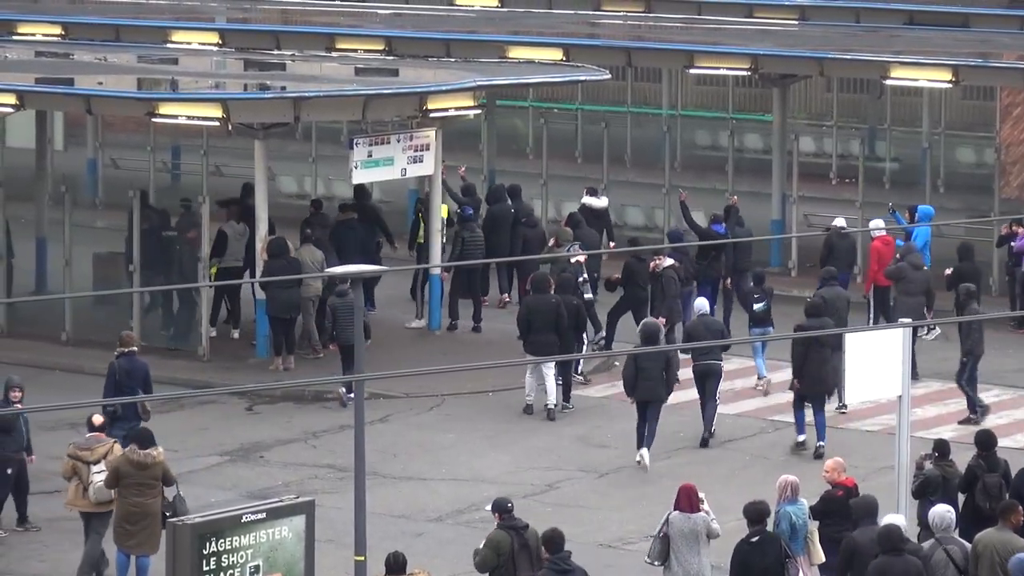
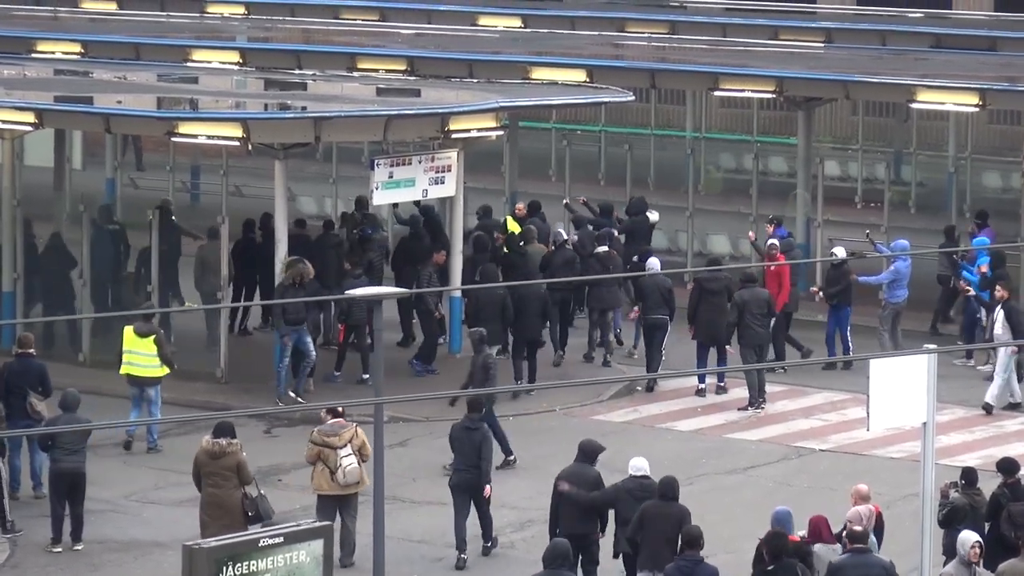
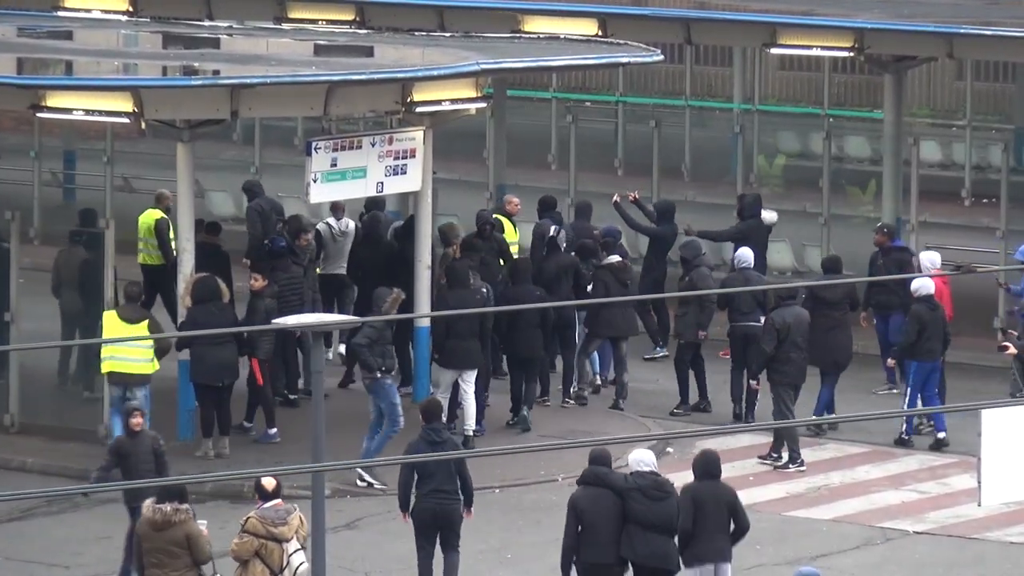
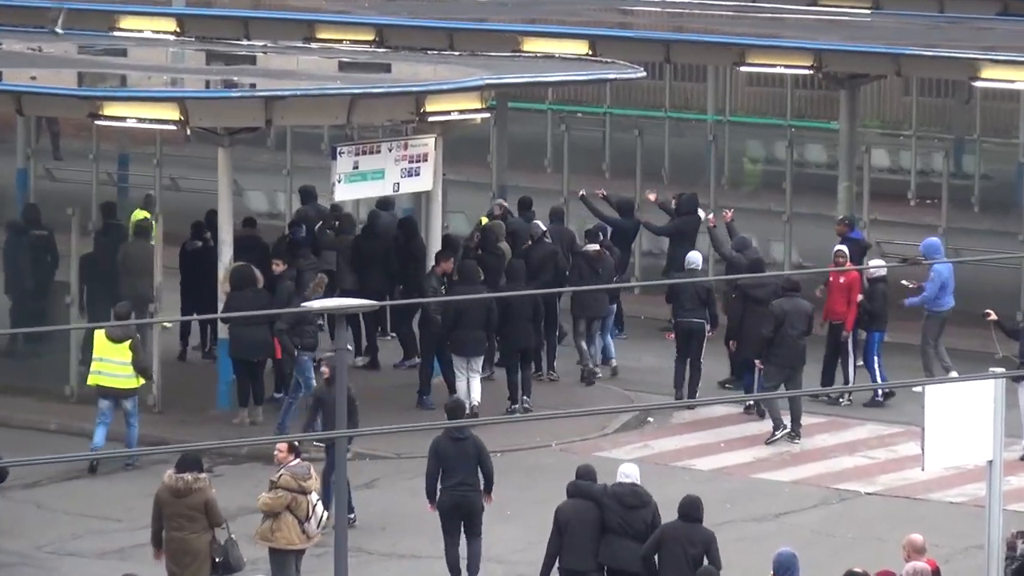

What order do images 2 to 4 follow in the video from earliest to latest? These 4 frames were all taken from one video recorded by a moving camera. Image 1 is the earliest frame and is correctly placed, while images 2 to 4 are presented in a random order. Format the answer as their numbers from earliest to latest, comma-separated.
2, 4, 3
